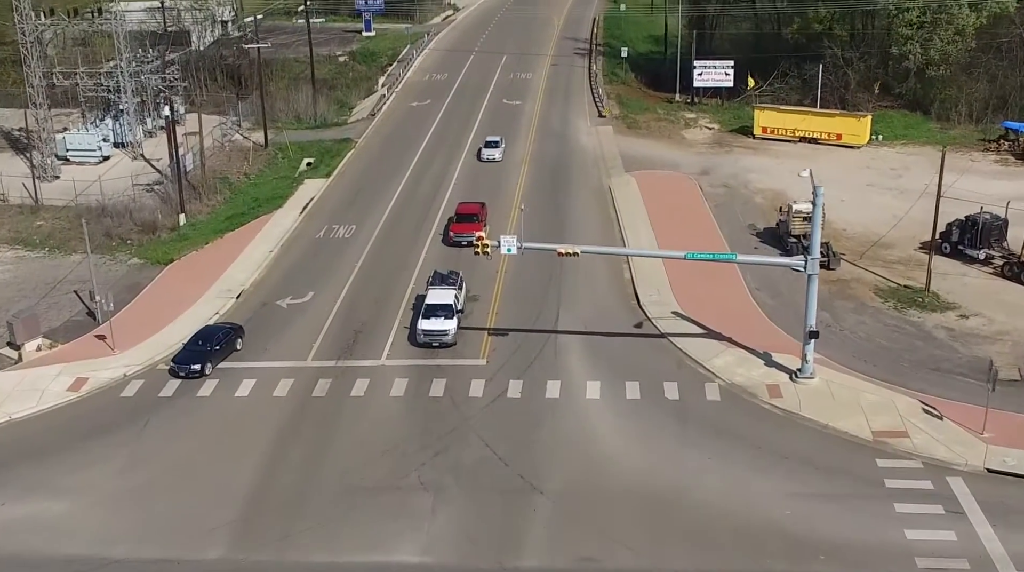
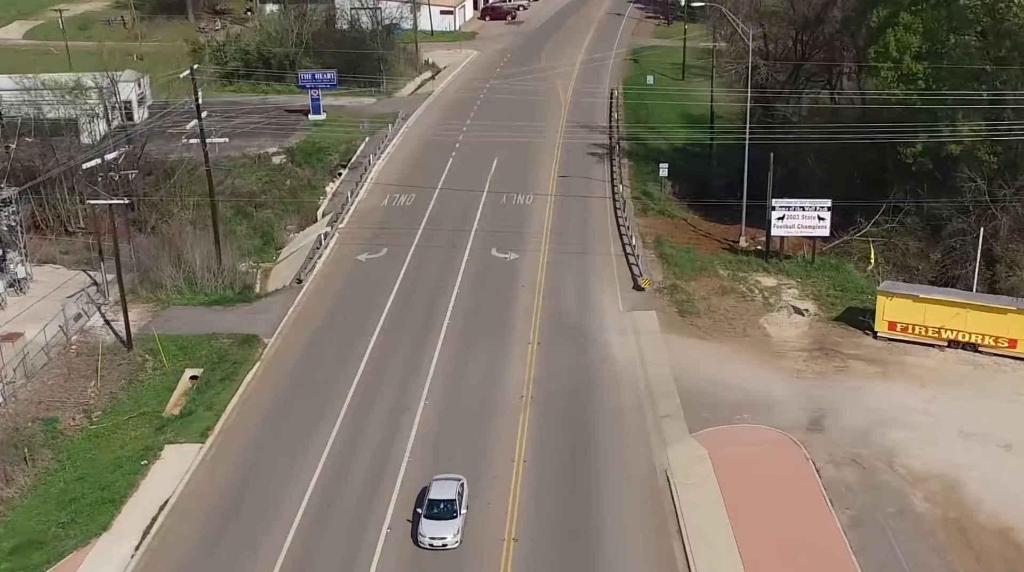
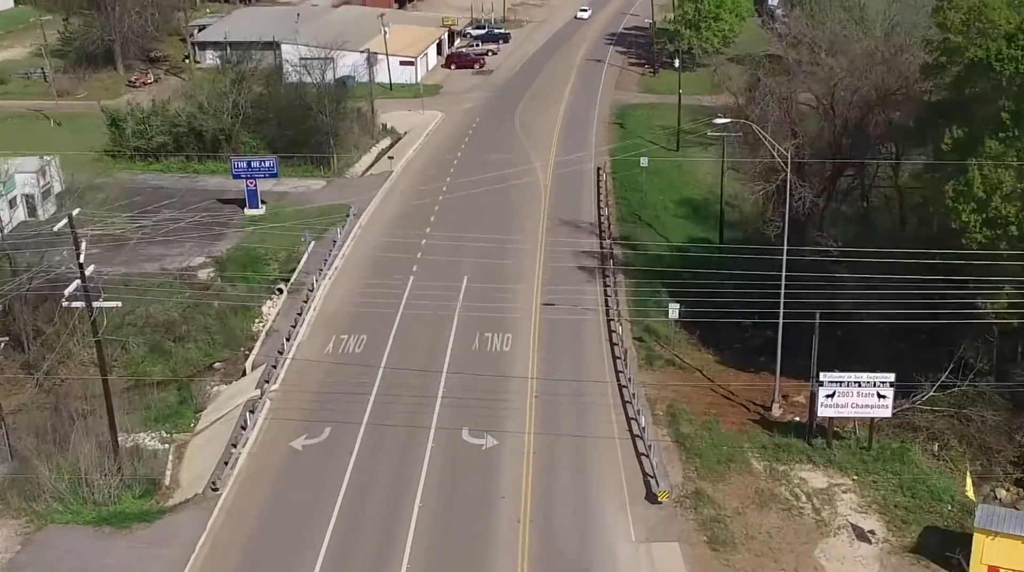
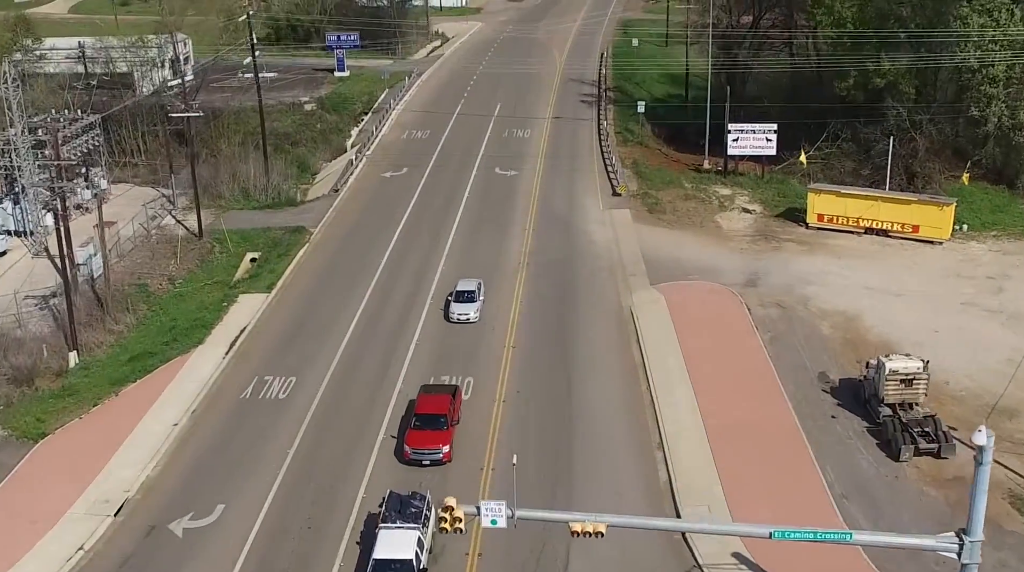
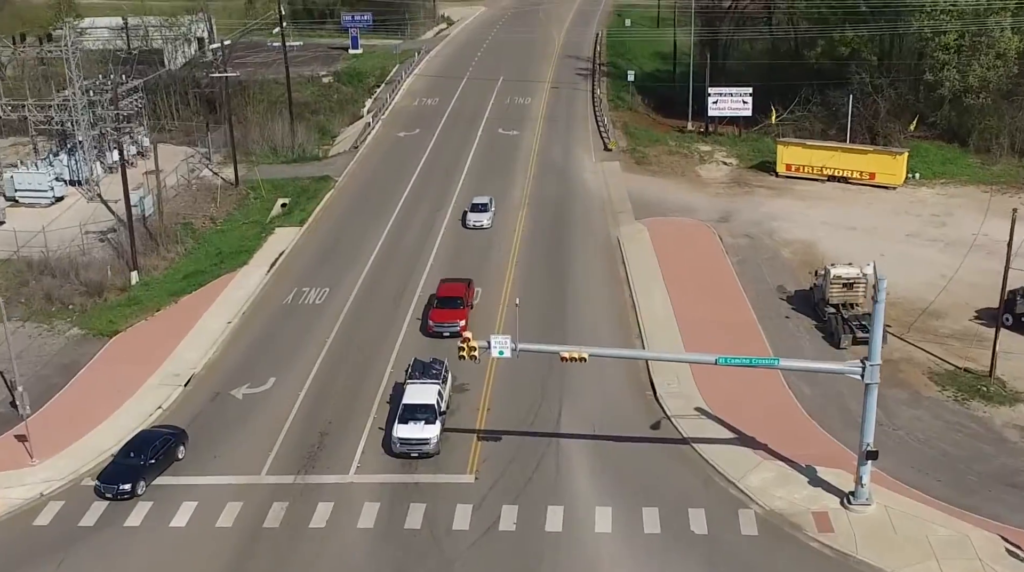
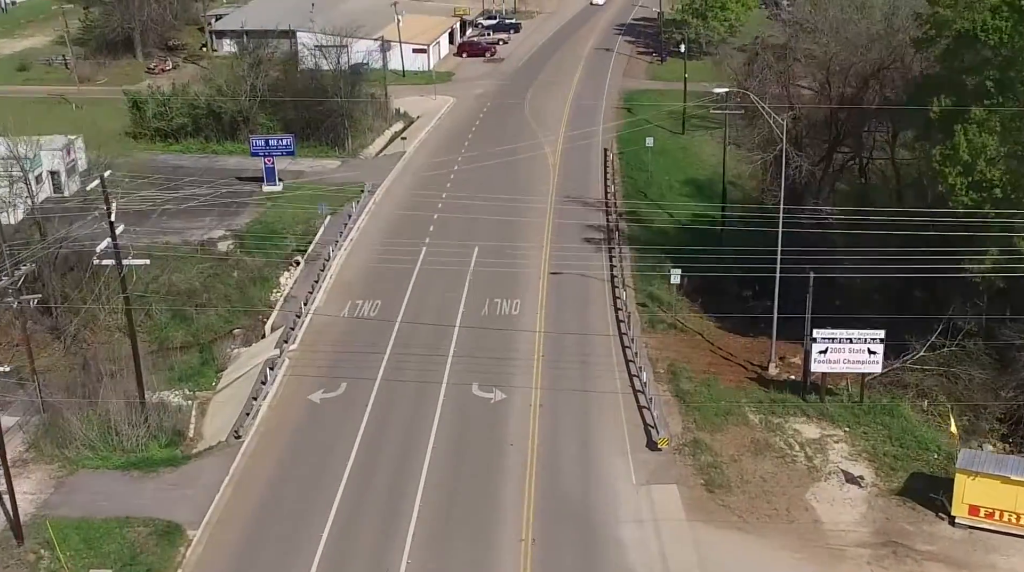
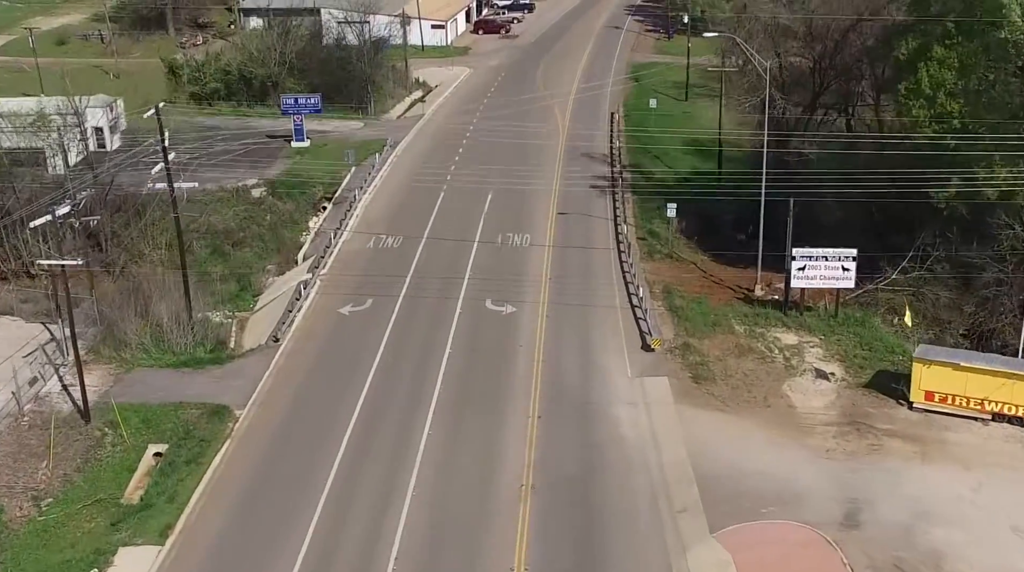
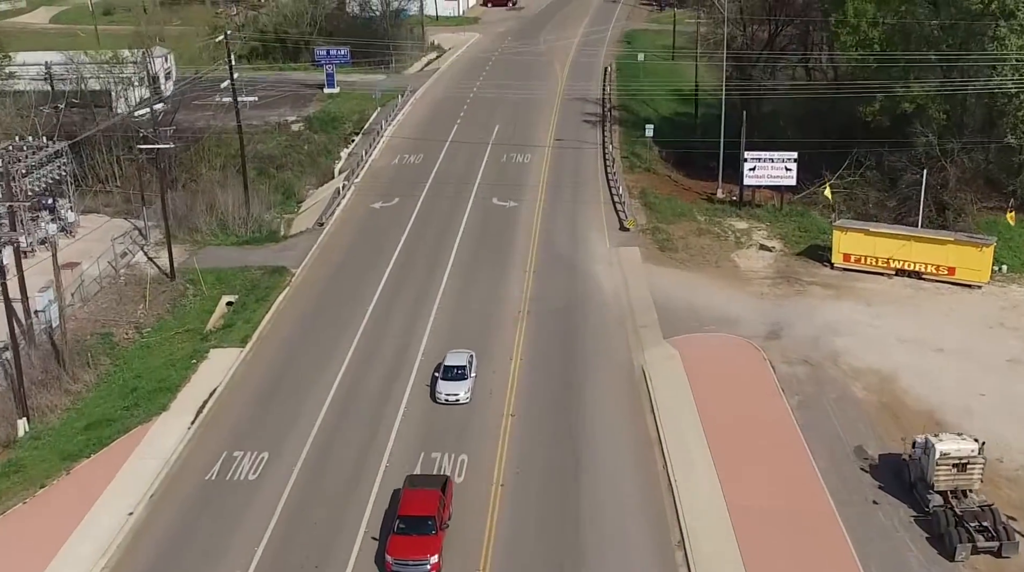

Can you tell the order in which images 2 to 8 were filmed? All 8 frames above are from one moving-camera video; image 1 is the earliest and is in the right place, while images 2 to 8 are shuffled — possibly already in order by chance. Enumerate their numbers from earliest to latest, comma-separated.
5, 4, 8, 2, 7, 6, 3
